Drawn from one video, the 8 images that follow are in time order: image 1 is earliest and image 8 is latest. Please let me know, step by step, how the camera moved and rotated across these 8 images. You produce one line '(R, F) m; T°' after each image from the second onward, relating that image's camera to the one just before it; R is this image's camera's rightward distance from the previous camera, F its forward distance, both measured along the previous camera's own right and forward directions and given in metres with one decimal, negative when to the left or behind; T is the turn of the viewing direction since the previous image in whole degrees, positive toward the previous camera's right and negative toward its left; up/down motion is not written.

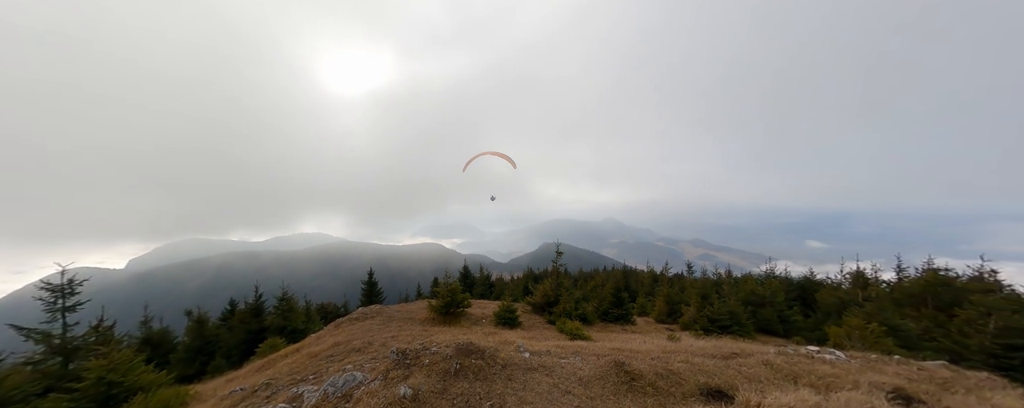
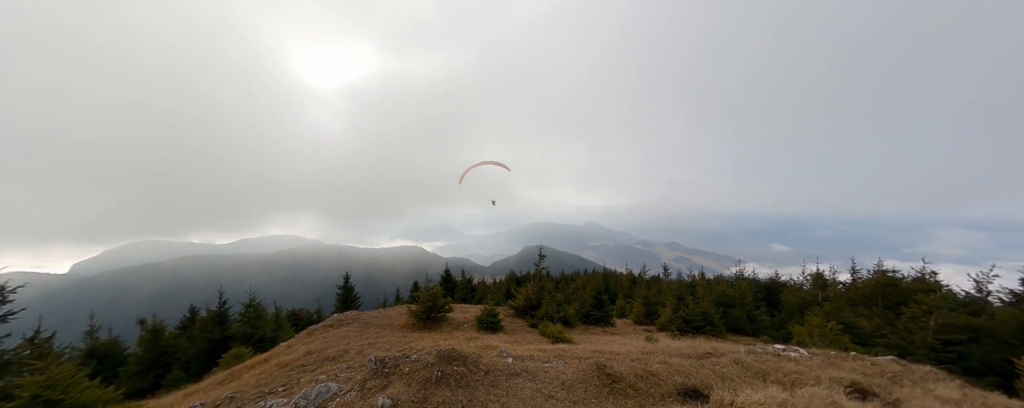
(0.0, 0.0) m; +4°
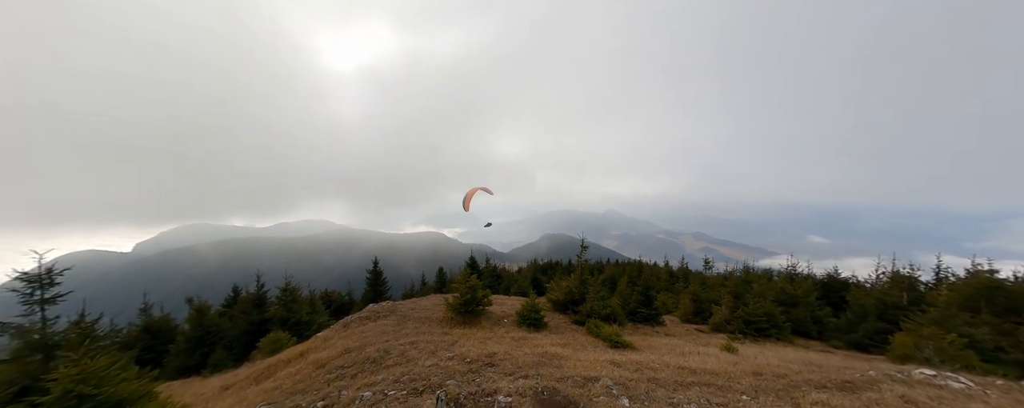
(-1.4, +1.7) m; -4°
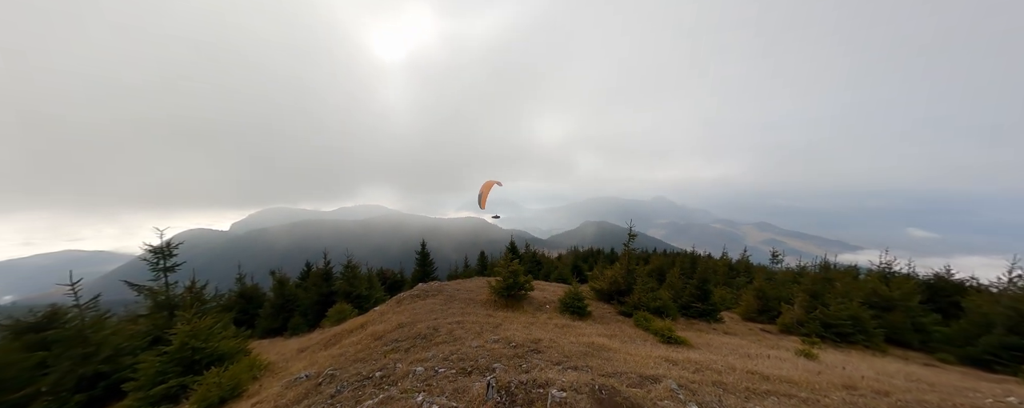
(-0.2, +0.3) m; -8°
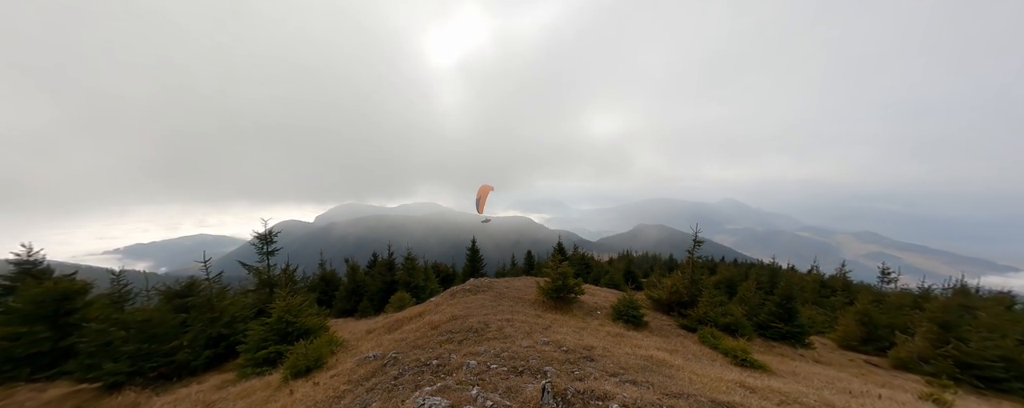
(-0.1, +0.1) m; -10°
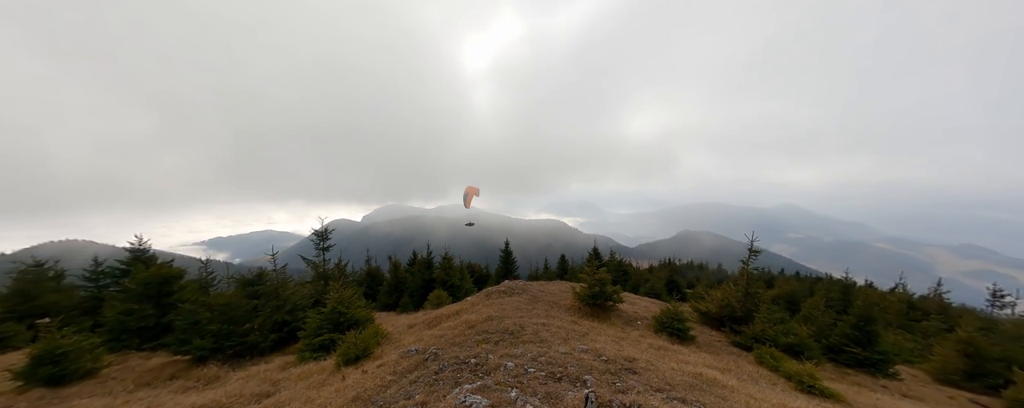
(-0.1, 0.0) m; -7°
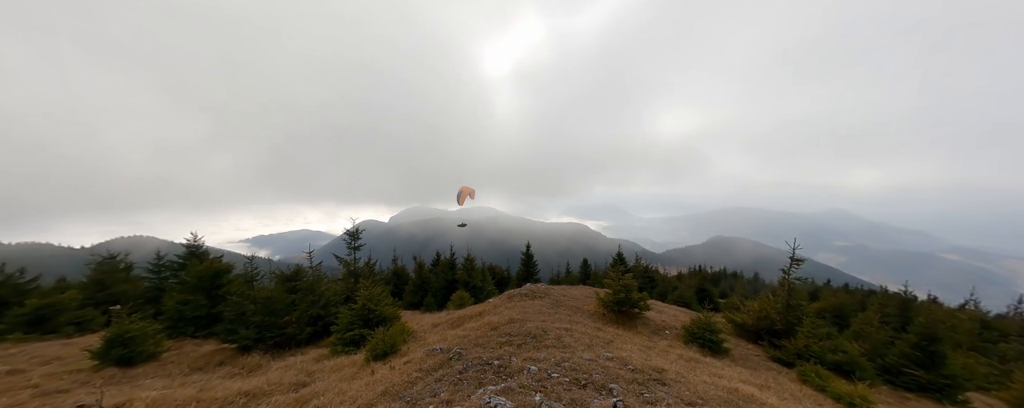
(-0.1, 0.0) m; -4°
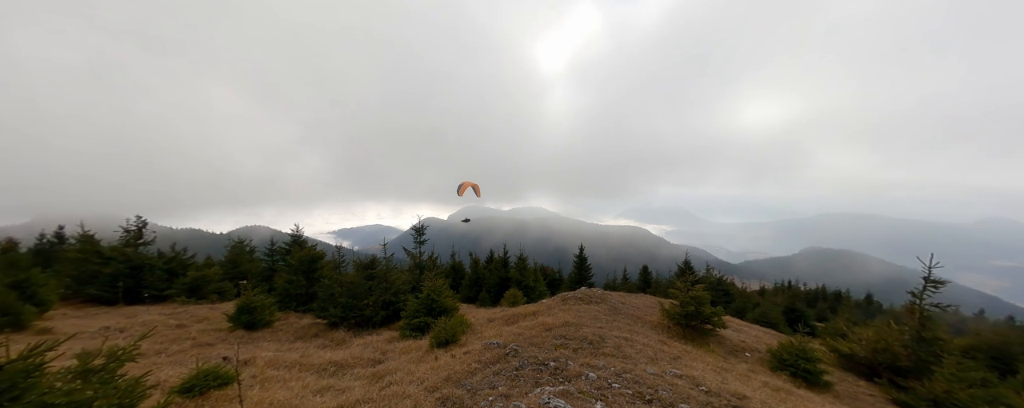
(-0.1, 0.0) m; -11°
